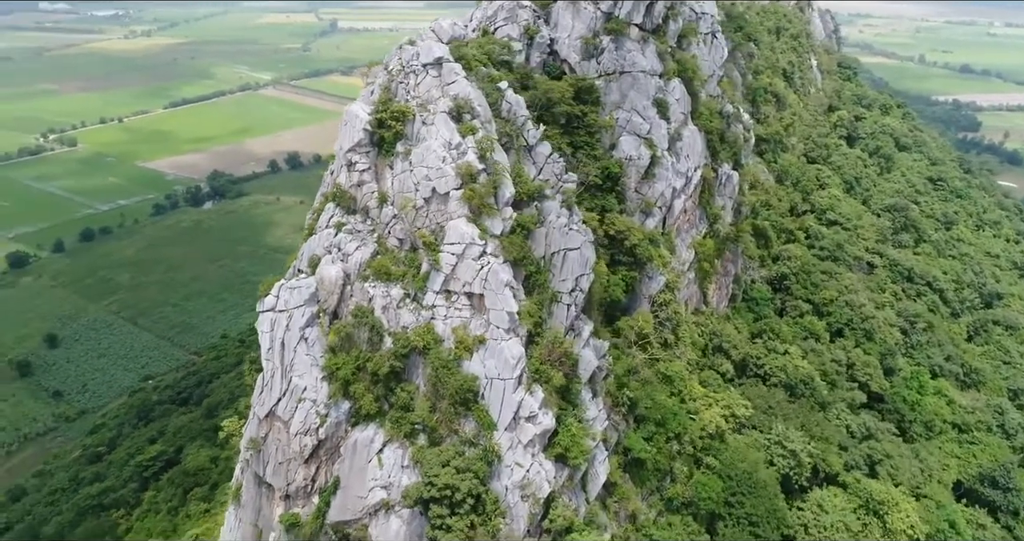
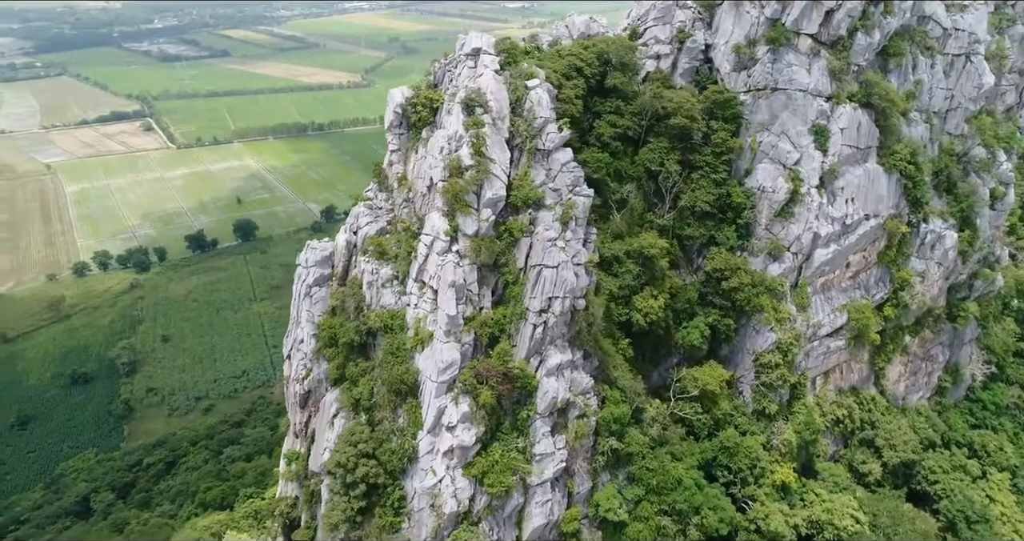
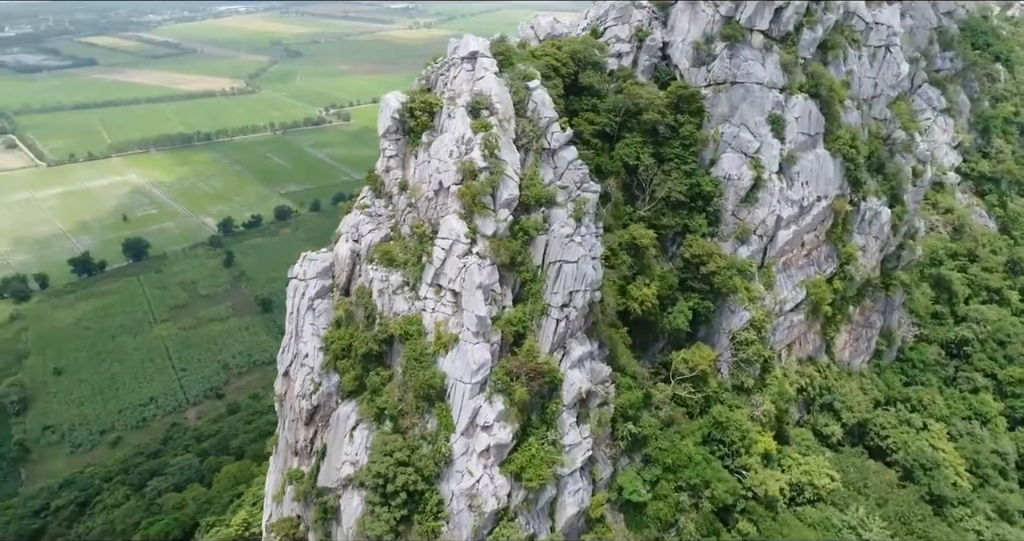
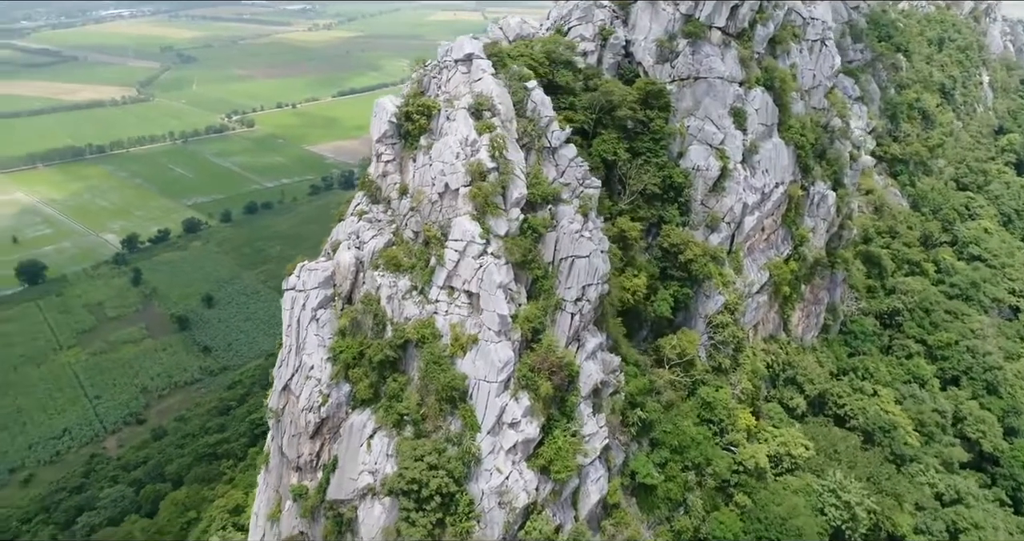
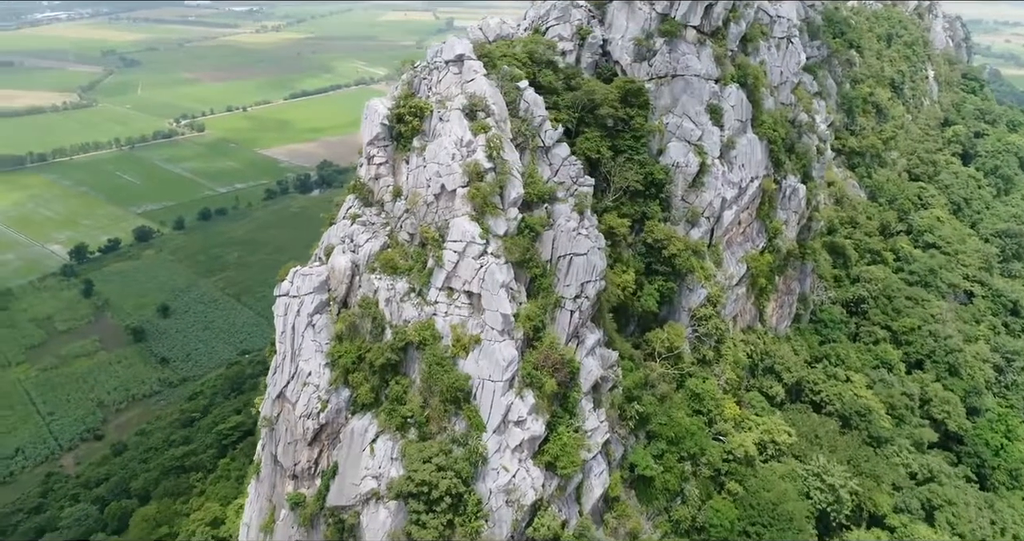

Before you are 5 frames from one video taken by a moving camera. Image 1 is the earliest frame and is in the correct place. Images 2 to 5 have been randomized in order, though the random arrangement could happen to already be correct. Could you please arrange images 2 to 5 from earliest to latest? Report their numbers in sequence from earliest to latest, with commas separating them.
5, 4, 3, 2
